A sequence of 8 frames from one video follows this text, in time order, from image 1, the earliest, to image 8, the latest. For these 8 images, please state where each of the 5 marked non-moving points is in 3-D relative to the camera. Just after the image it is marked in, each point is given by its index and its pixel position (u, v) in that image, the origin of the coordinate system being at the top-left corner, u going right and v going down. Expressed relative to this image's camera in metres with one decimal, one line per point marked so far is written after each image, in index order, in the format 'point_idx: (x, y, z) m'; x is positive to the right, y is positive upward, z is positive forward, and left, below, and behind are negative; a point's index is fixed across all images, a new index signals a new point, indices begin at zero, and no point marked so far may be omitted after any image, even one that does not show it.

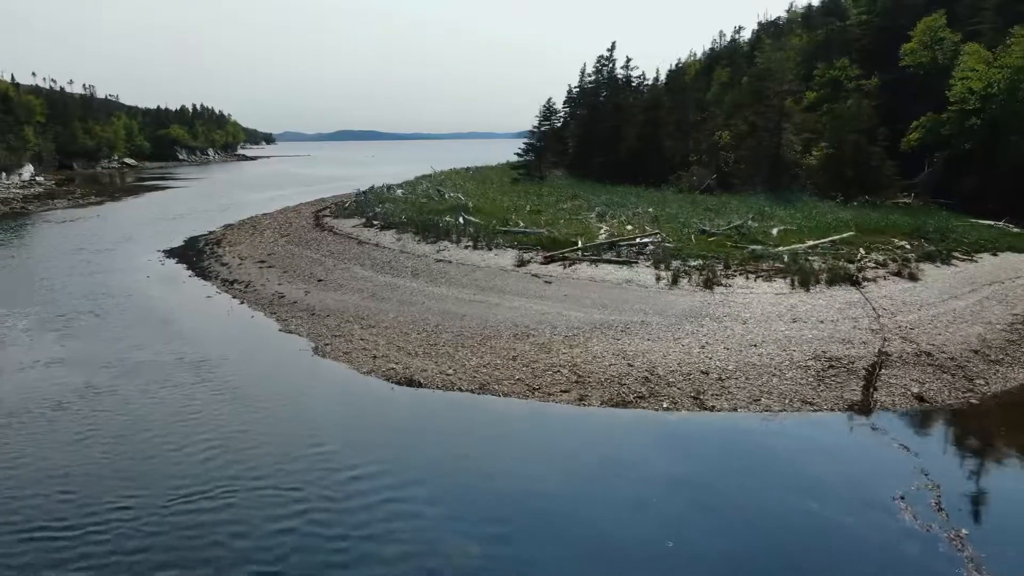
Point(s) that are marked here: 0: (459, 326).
0: (-1.1, -0.9, +16.8) m
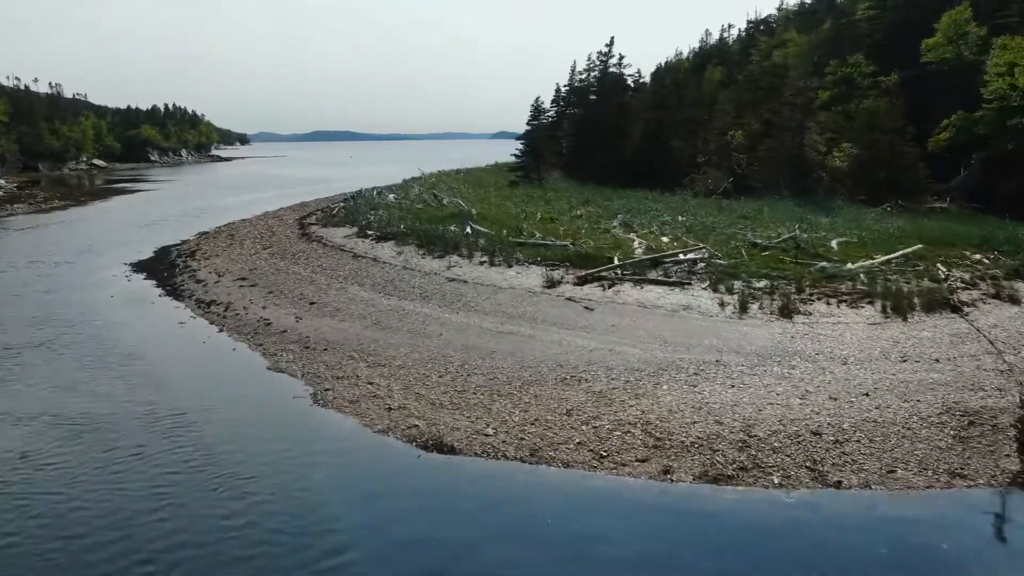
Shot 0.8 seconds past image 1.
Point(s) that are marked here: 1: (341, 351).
0: (-0.4, -1.4, +13.8) m
1: (-3.5, -1.3, +15.6) m
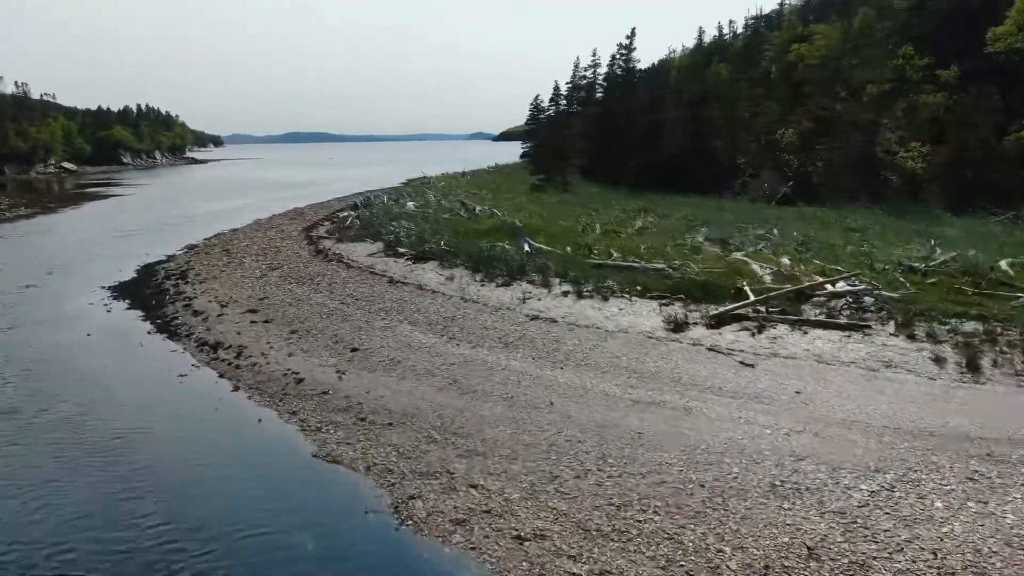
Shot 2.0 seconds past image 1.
0: (+1.7, -2.2, +9.6) m
1: (-1.5, -2.1, +11.3) m
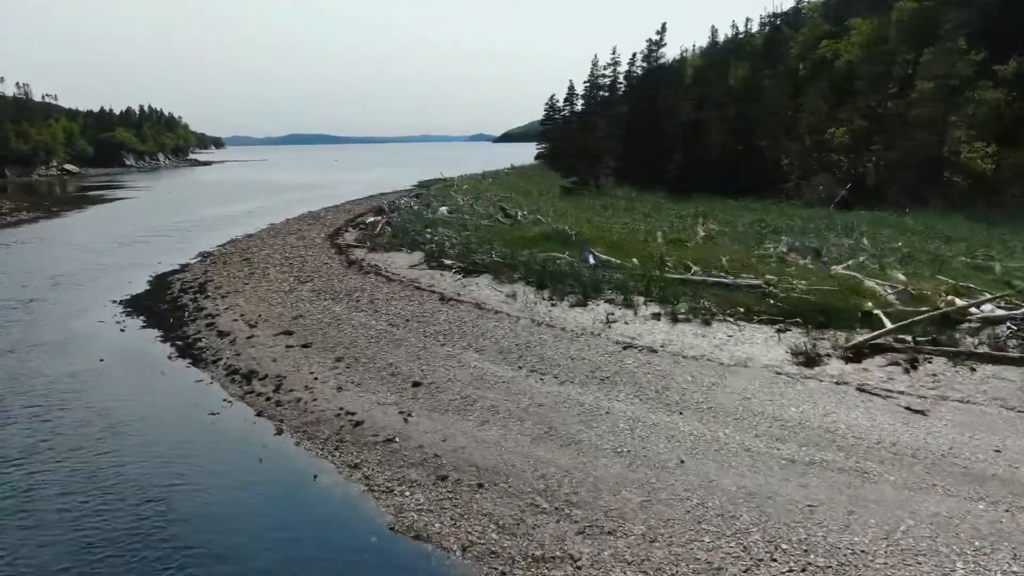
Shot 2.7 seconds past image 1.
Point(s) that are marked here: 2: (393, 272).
0: (+3.2, -2.6, +7.5) m
1: (0.0, -2.5, +9.2) m
2: (-3.1, +0.4, +19.8) m
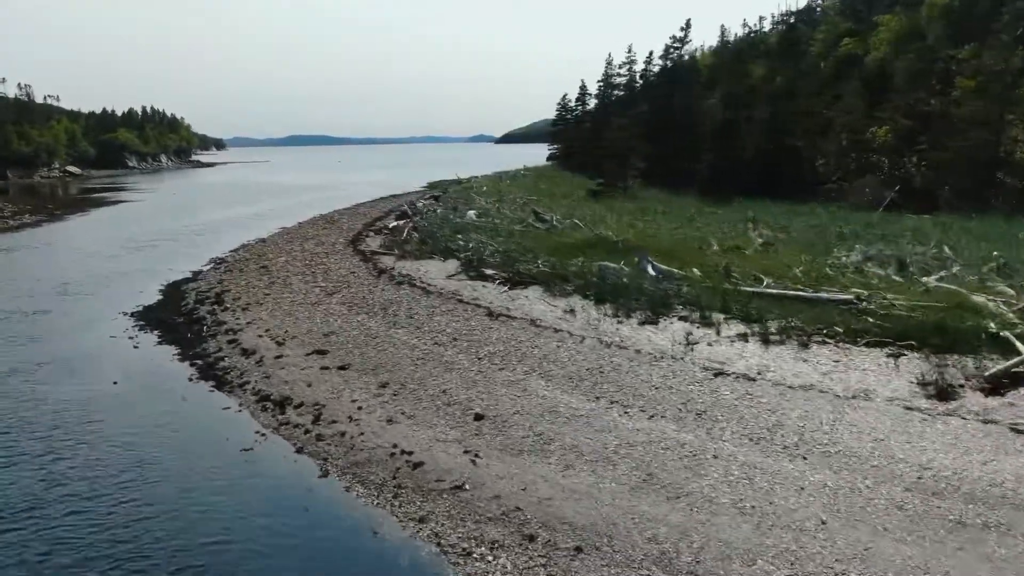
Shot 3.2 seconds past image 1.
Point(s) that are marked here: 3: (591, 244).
0: (+4.3, -2.8, +5.9) m
1: (+1.1, -2.7, +7.6) m
2: (-2.0, +0.1, +18.3) m
3: (+2.1, +1.2, +20.0) m
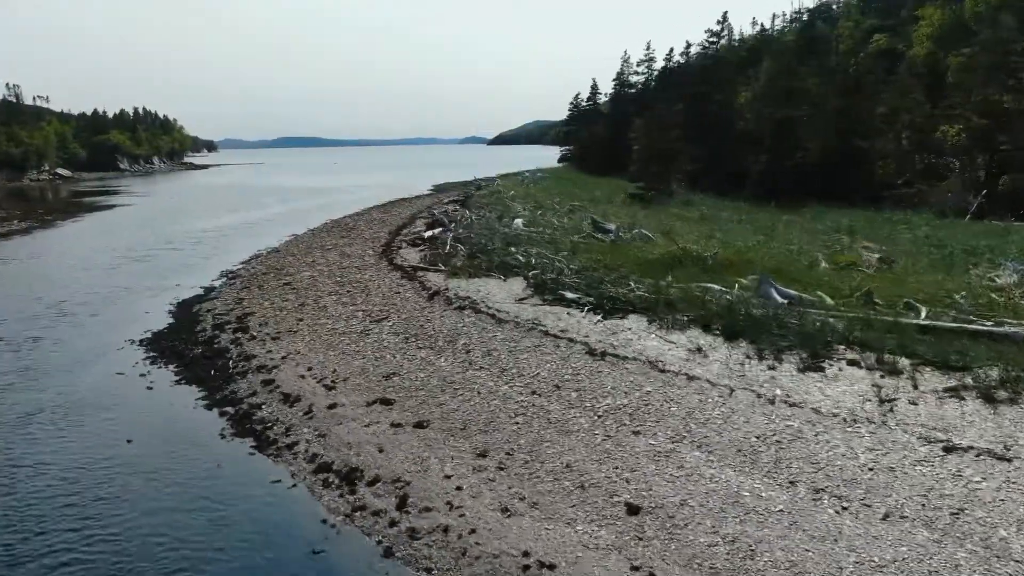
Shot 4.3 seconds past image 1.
0: (+6.1, -3.3, +3.2) m
1: (+2.9, -3.2, +4.8) m
2: (-0.3, -0.4, +15.5) m
3: (+3.7, +0.6, +17.2) m
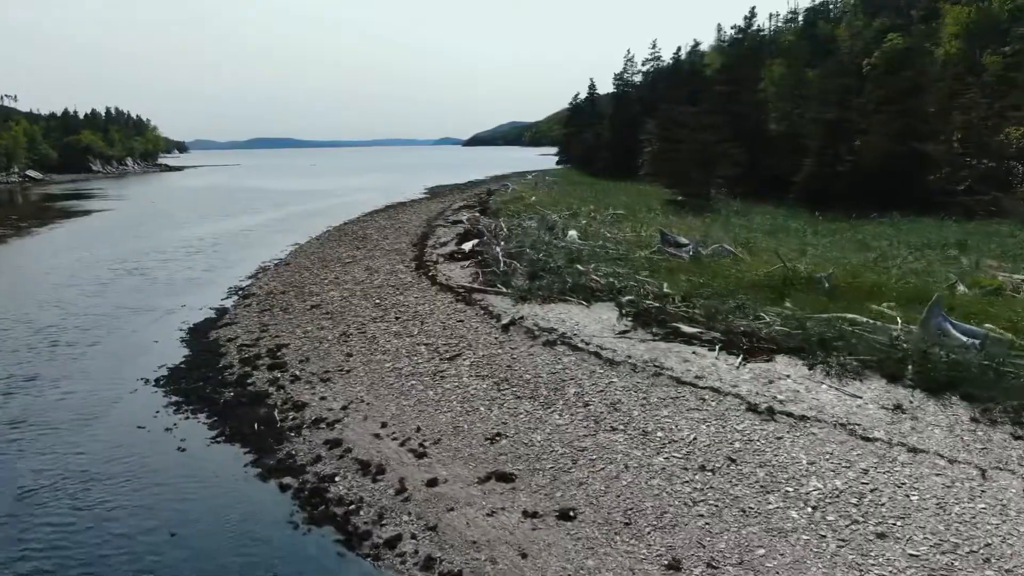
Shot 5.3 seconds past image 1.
0: (+8.3, -3.8, +0.9) m
1: (+5.0, -3.7, +2.4) m
2: (+1.4, -0.9, +13.0) m
3: (+5.4, +0.1, +14.9) m
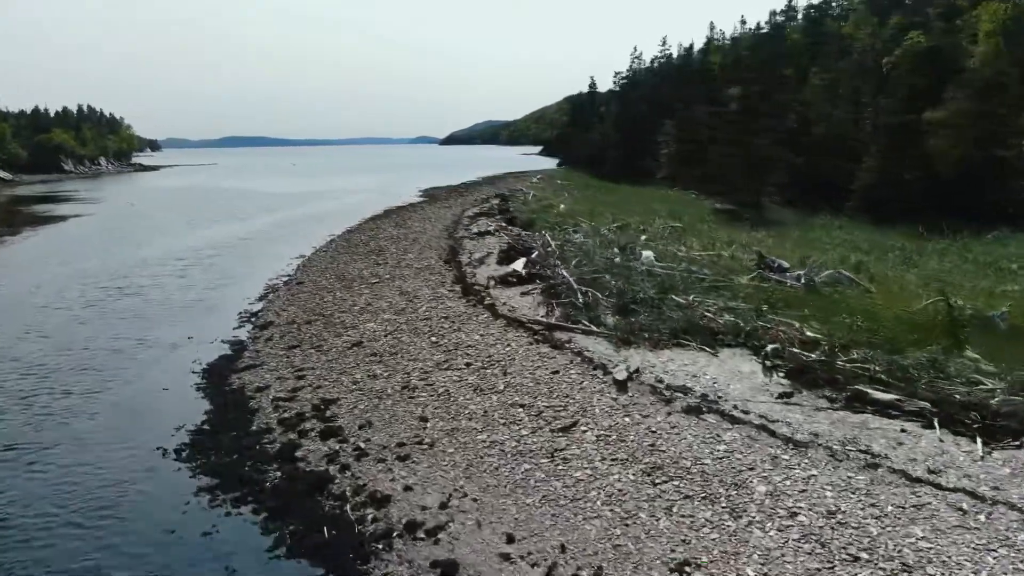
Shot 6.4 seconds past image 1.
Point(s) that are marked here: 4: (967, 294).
0: (+10.4, -4.5, -1.7) m
1: (+7.1, -4.4, -0.2) m
2: (+3.2, -1.6, +10.2) m
3: (+7.1, -0.6, +12.2) m
4: (+8.3, -0.1, +14.0) m
